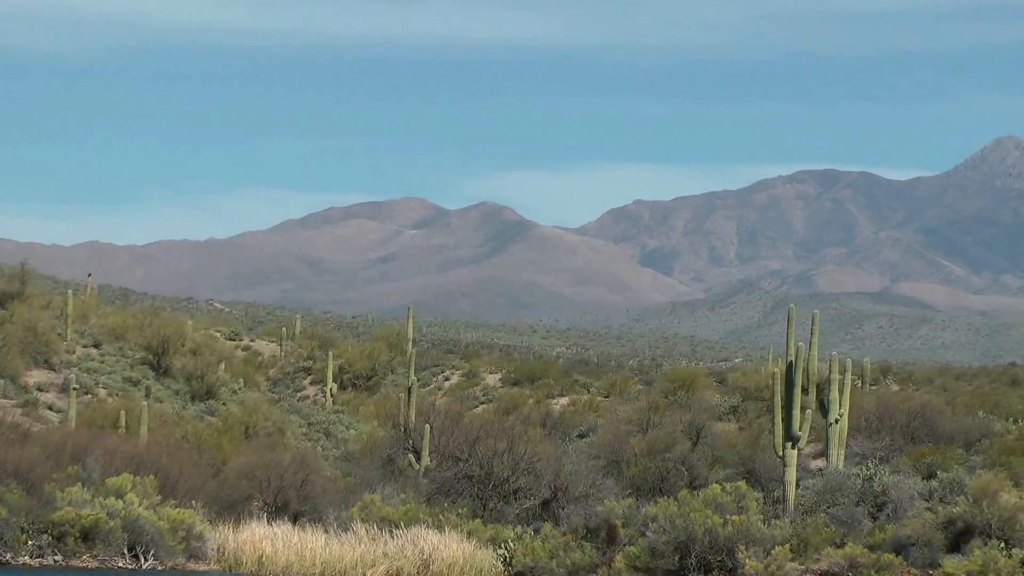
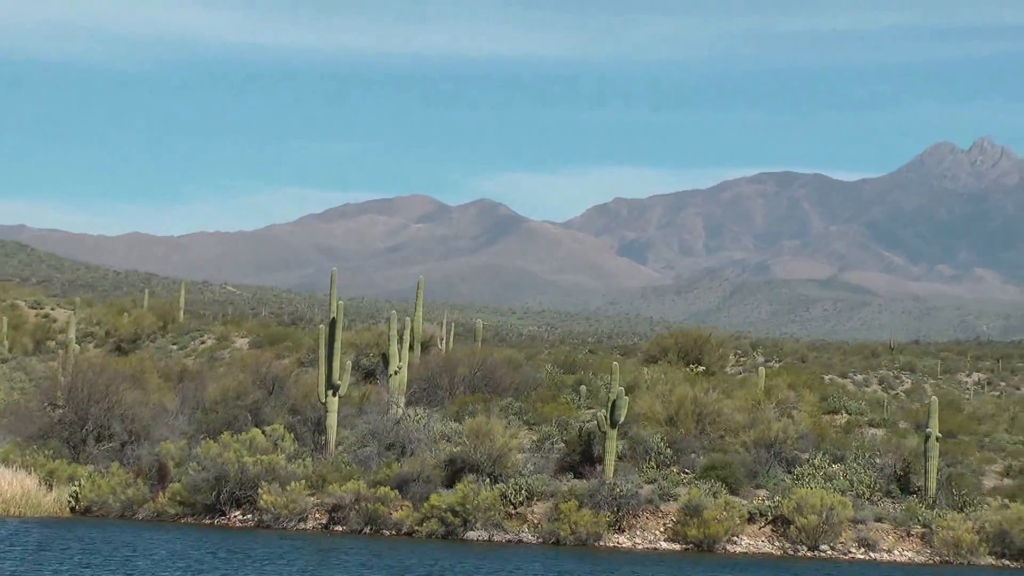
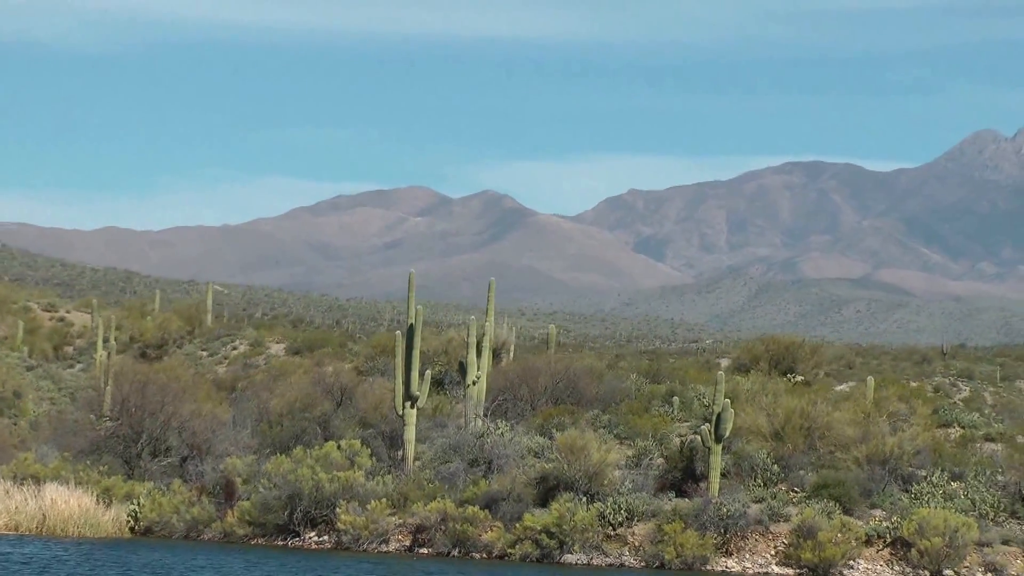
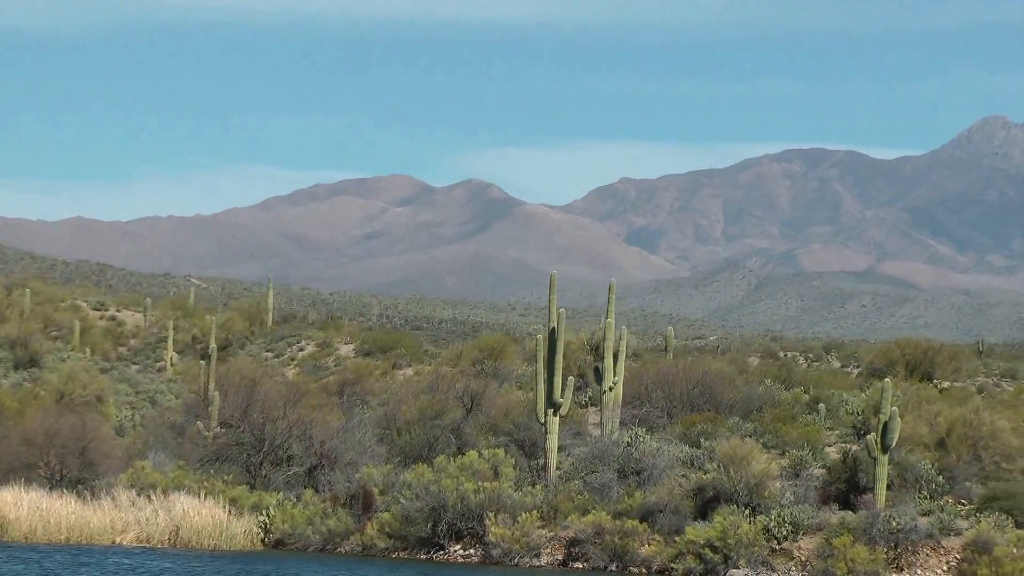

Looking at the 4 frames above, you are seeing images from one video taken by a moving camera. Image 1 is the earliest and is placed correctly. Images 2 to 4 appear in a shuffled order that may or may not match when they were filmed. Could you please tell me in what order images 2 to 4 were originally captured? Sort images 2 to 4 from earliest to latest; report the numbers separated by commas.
4, 3, 2
